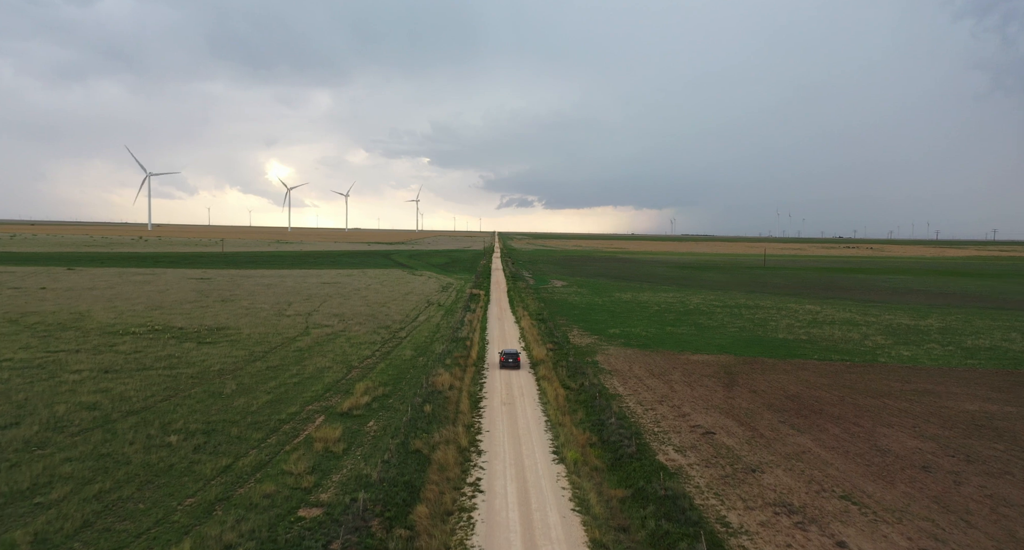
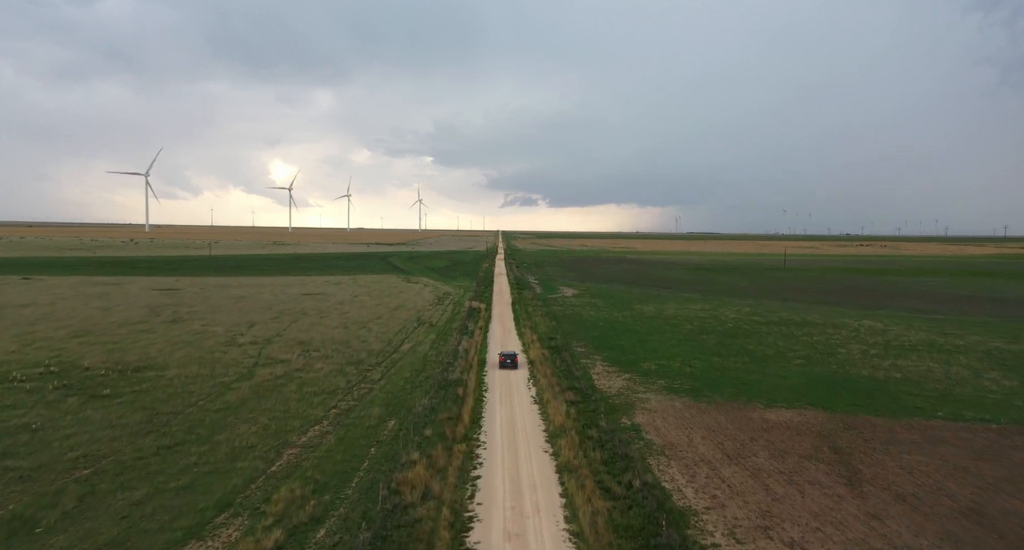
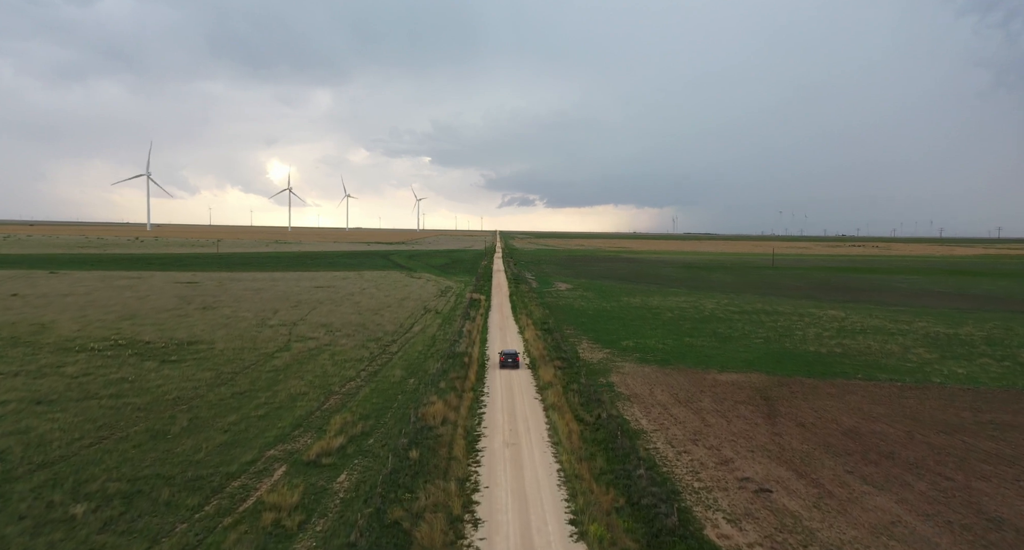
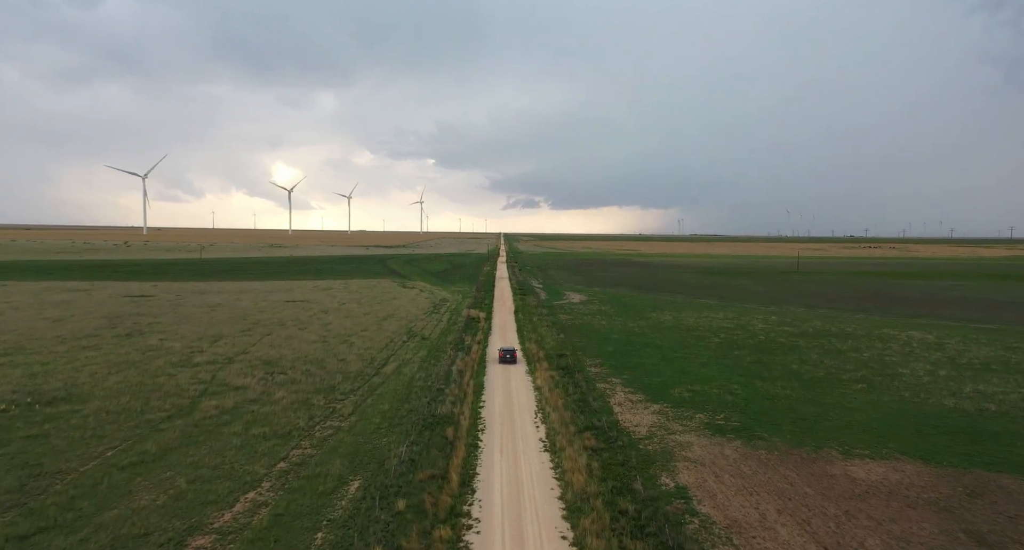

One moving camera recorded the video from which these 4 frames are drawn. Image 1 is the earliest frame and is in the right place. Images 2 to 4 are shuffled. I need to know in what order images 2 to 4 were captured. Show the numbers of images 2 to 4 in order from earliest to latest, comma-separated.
3, 2, 4
